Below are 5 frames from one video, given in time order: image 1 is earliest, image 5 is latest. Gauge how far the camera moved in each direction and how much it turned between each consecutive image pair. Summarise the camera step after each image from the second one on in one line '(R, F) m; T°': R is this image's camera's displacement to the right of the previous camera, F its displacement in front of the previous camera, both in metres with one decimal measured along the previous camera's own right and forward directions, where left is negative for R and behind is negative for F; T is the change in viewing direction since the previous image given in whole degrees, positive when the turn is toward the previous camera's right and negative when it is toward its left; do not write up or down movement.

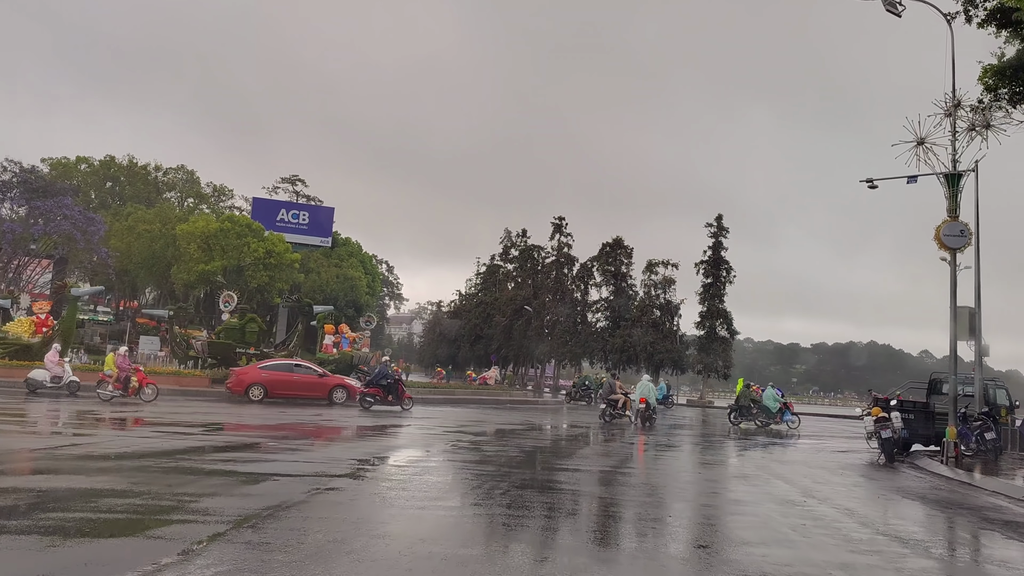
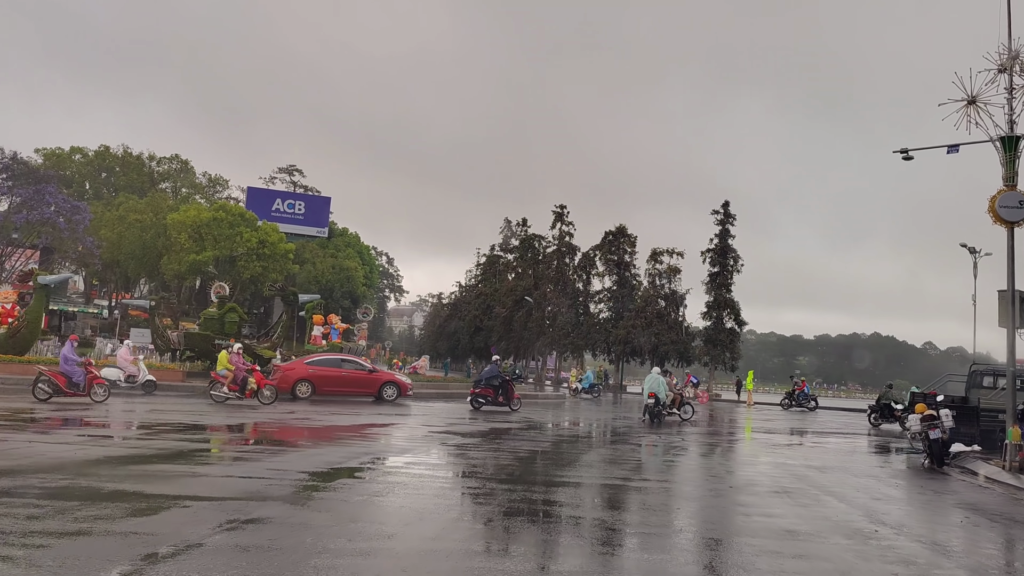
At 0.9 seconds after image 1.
(+0.1, +1.8) m; 0°
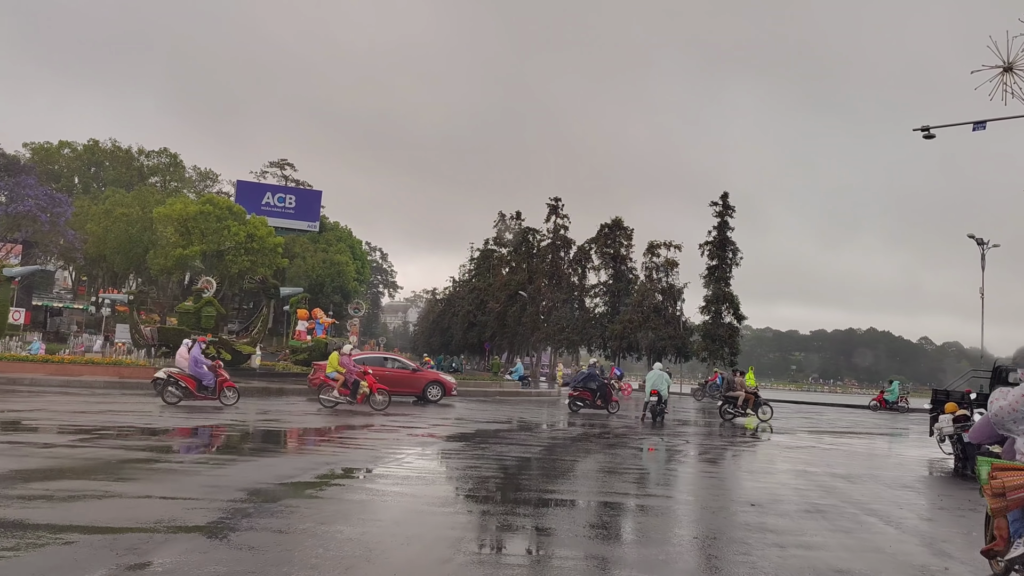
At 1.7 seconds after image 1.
(+0.1, +1.3) m; 0°
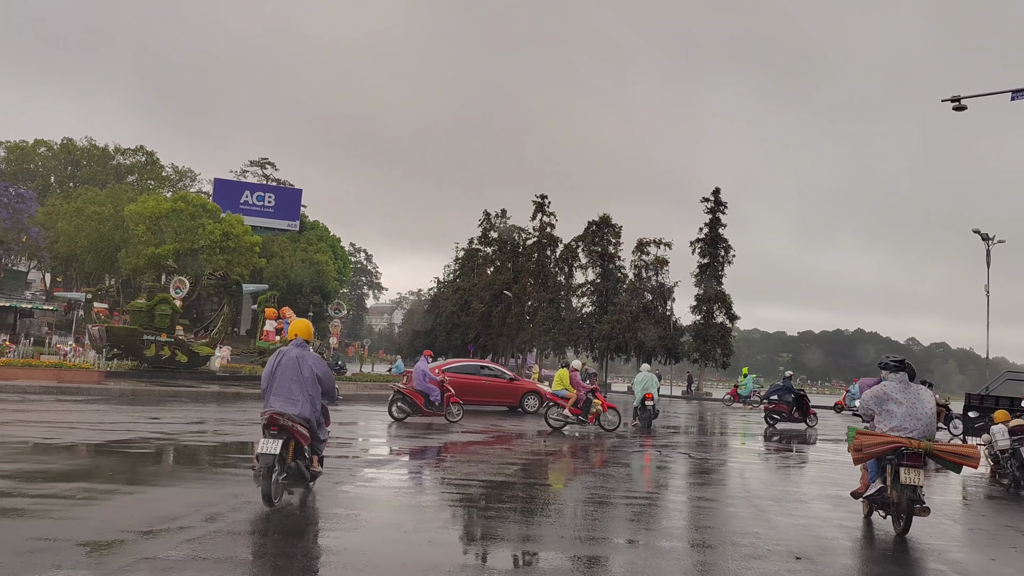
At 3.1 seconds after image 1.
(+0.2, +1.9) m; +1°
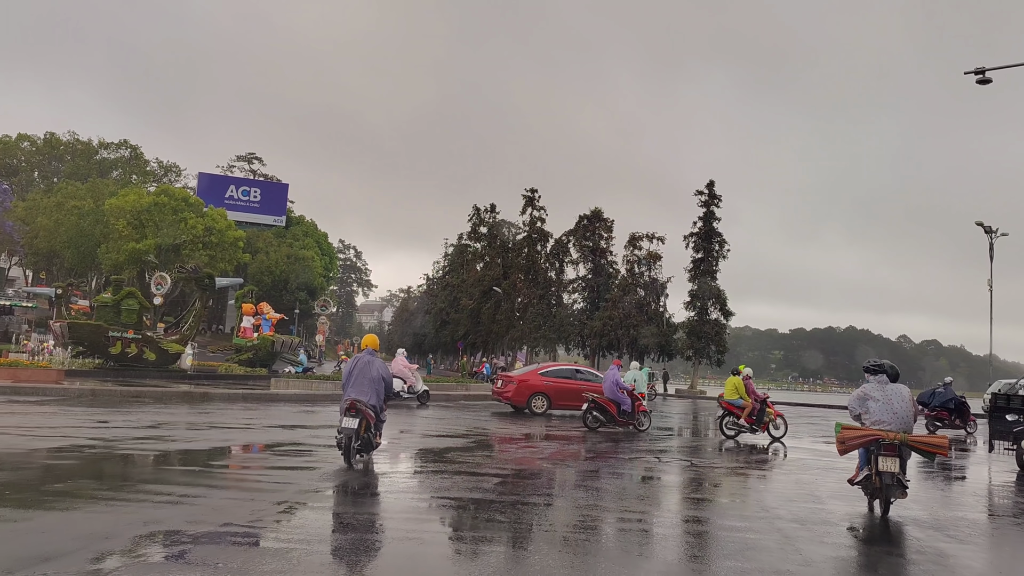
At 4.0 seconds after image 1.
(+0.1, +1.2) m; +1°
